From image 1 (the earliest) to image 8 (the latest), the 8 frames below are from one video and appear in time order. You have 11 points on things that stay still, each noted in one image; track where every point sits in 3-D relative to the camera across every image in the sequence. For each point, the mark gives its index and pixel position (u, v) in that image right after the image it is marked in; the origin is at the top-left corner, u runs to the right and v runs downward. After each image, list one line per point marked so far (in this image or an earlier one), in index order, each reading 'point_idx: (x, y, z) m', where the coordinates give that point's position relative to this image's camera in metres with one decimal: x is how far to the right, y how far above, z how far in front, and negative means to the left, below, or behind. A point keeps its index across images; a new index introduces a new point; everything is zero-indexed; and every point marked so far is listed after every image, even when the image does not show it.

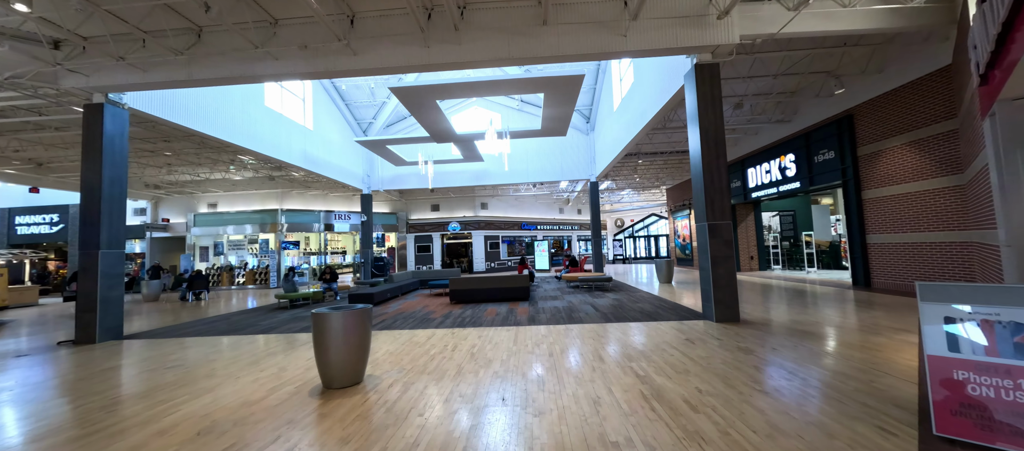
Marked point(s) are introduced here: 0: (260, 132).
0: (-7.6, +2.8, +10.5) m
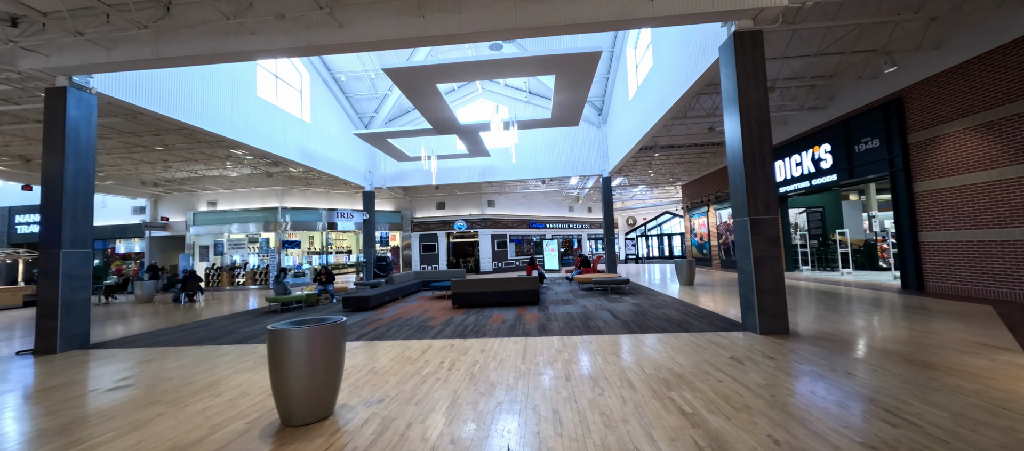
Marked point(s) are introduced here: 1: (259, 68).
0: (-7.4, +2.9, +9.9) m
1: (-7.6, +4.7, +10.4) m
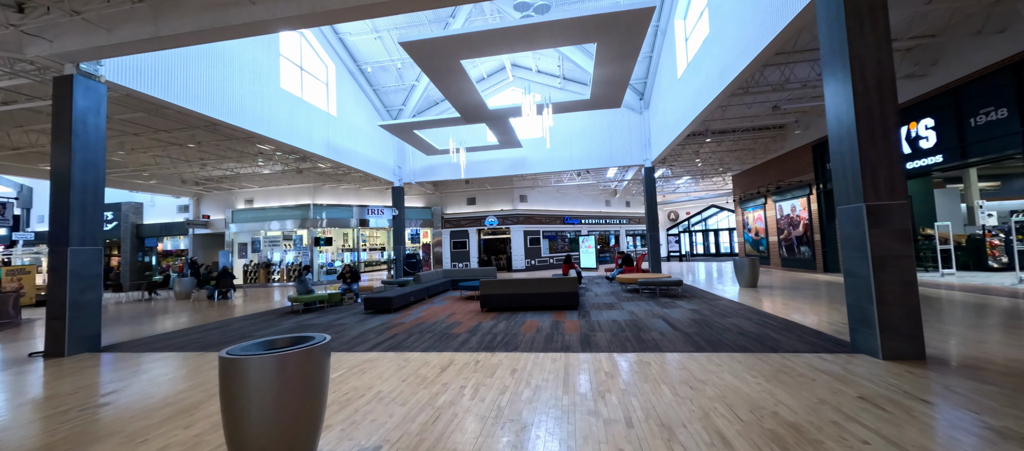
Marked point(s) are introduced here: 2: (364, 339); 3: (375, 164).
0: (-6.5, +3.0, +9.6) m
1: (-6.7, +4.9, +10.1) m
2: (-2.4, -1.8, +5.6) m
3: (-5.7, +2.5, +14.4) m
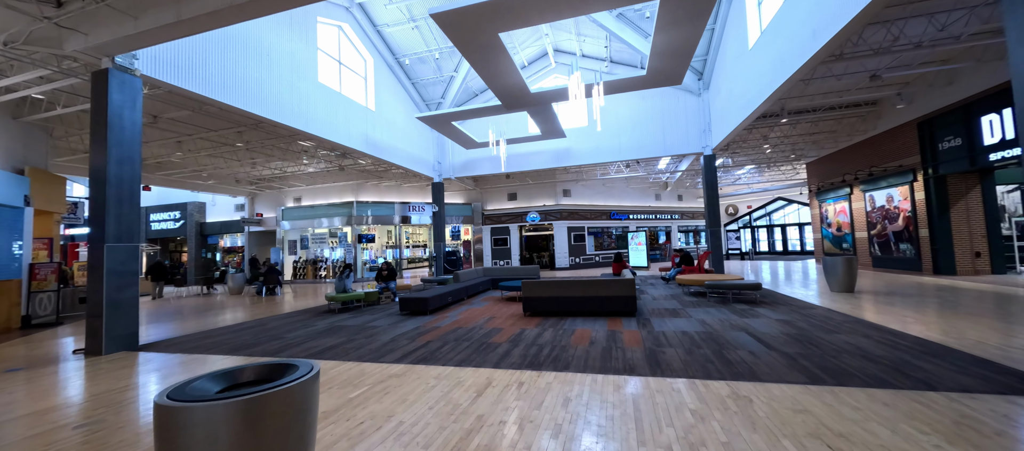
0: (-5.3, +3.0, +9.4) m
1: (-5.5, +4.9, +9.9) m
2: (-1.7, -1.7, +5.0) m
3: (-4.0, +2.7, +14.1) m
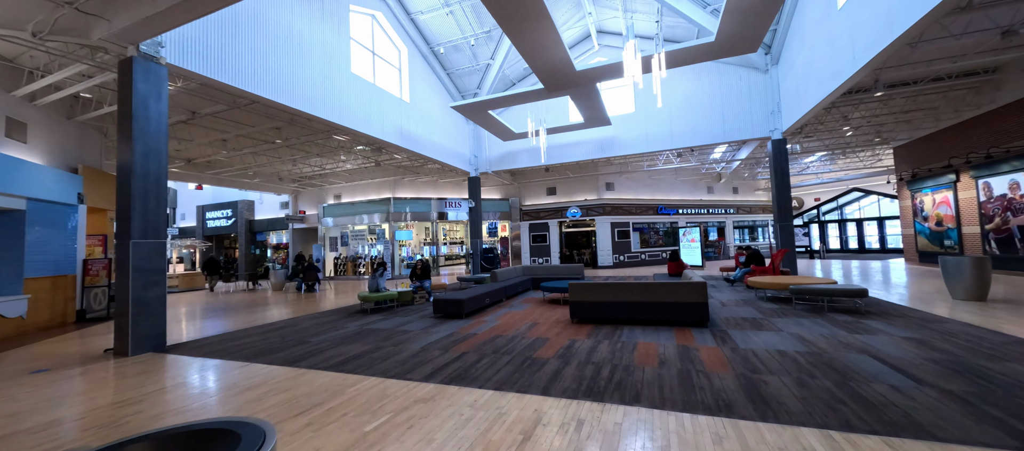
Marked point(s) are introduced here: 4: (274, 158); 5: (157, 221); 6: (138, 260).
0: (-4.3, +3.2, +9.1) m
1: (-4.4, +5.1, +9.6) m
2: (-1.1, -1.7, +4.3) m
3: (-2.4, +2.8, +13.6) m
4: (-8.7, +2.5, +12.7) m
5: (-5.2, +0.1, +5.1) m
6: (-5.3, -0.5, +4.9) m
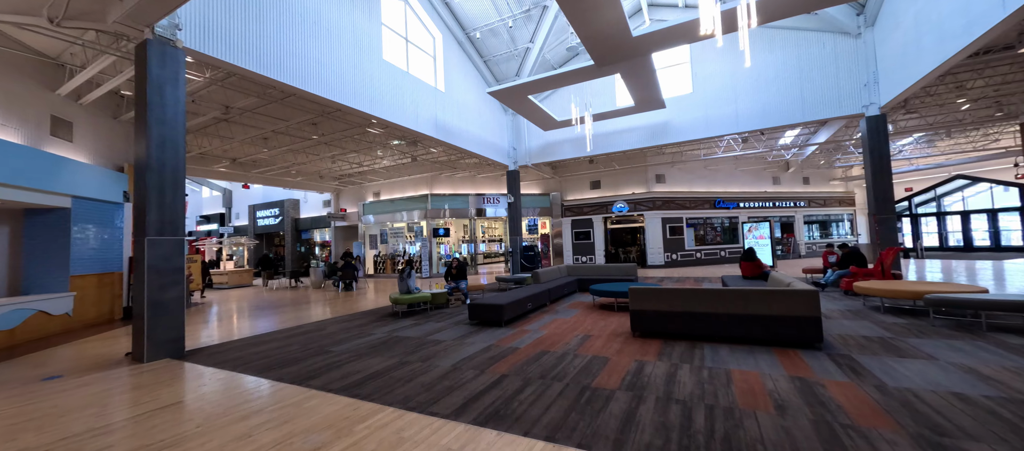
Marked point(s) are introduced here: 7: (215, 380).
0: (-3.2, +3.2, +8.5) m
1: (-3.3, +5.1, +9.1) m
2: (-0.6, -1.6, +3.5) m
3: (-0.9, +3.0, +12.8) m
4: (-7.2, +2.6, +12.6) m
5: (-4.6, +0.1, +4.8) m
6: (-4.7, -0.4, +4.5) m
7: (-3.3, -1.7, +3.8) m
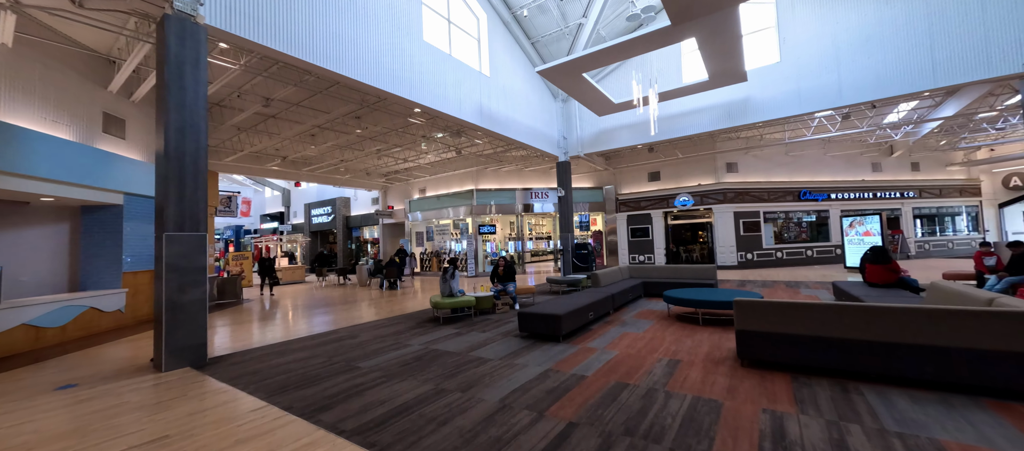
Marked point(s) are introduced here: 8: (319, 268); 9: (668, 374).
0: (-2.1, +3.3, +7.9) m
1: (-2.1, +5.3, +8.4) m
2: (-0.1, -1.5, +2.6) m
3: (+0.8, +3.1, +11.8) m
4: (-5.5, +2.7, +12.4) m
5: (-3.9, +0.2, +4.3) m
6: (-4.0, -0.4, +4.1) m
7: (-2.7, -1.7, +3.2) m
8: (-8.0, -1.8, +14.5) m
9: (+1.6, -1.5, +3.5) m
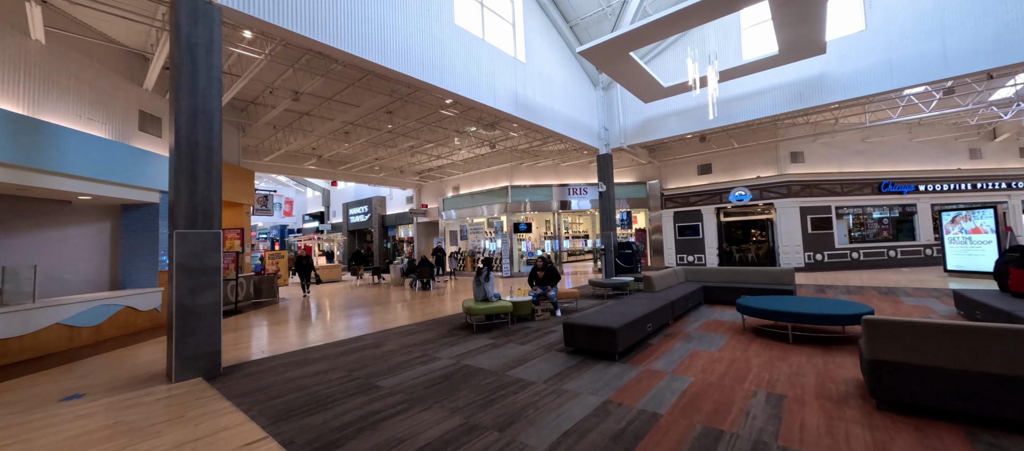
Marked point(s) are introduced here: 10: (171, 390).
0: (-1.3, +3.4, +7.3) m
1: (-1.2, +5.3, +7.8) m
2: (+0.3, -1.4, +1.9) m
3: (+2.0, +3.2, +11.0) m
4: (-4.2, +2.7, +12.2) m
5: (-3.4, +0.2, +4.0) m
6: (-3.5, -0.3, +3.7) m
7: (-2.3, -1.6, +2.8) m
8: (-6.5, -1.7, +14.5) m
9: (+2.0, -1.4, +2.6) m
10: (-3.4, -1.6, +3.4) m
